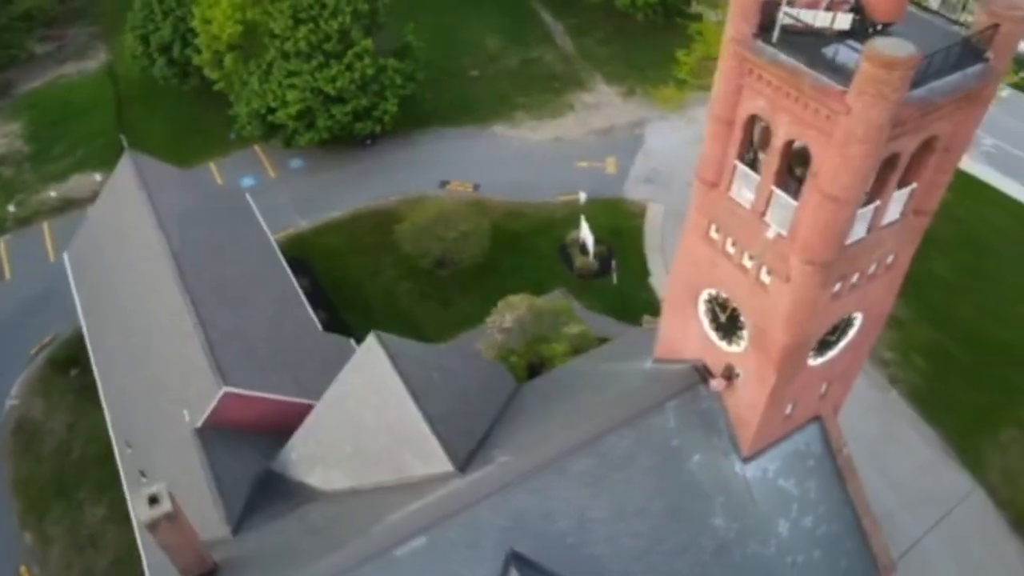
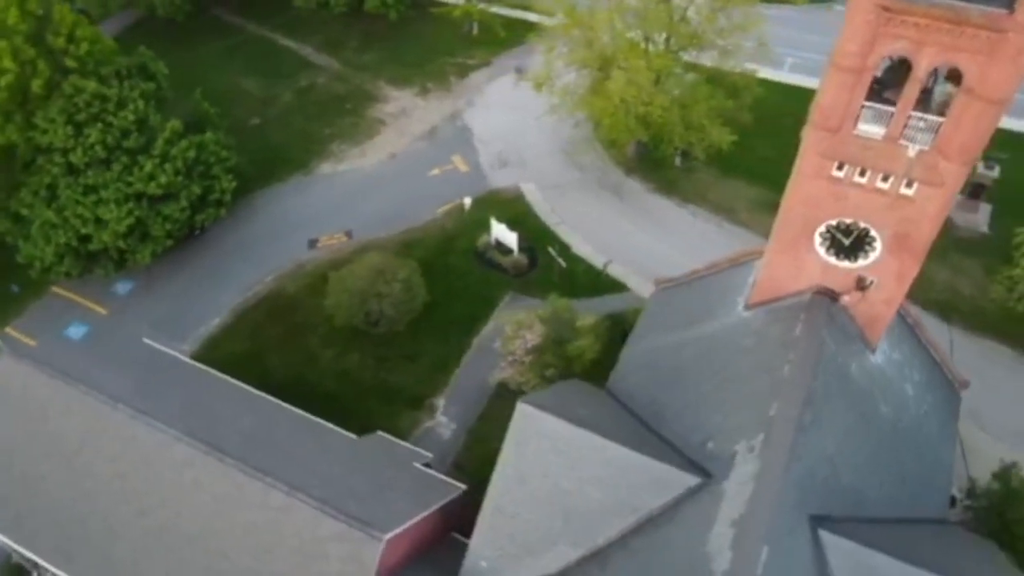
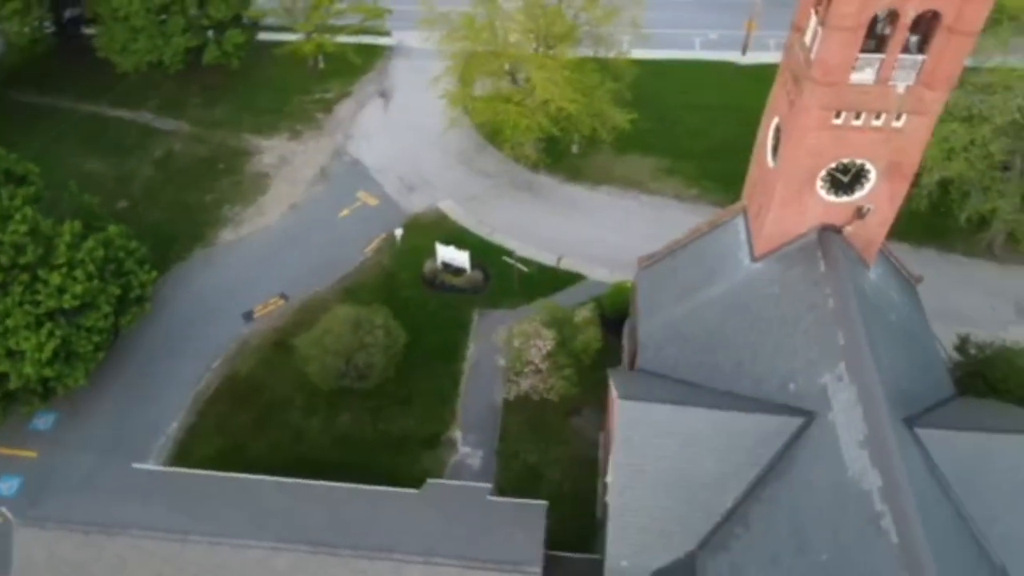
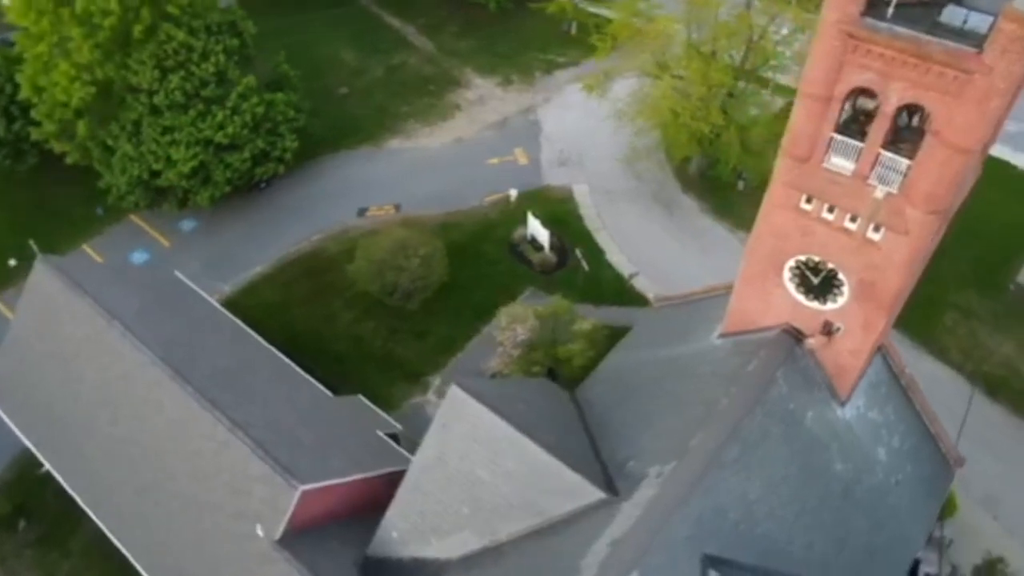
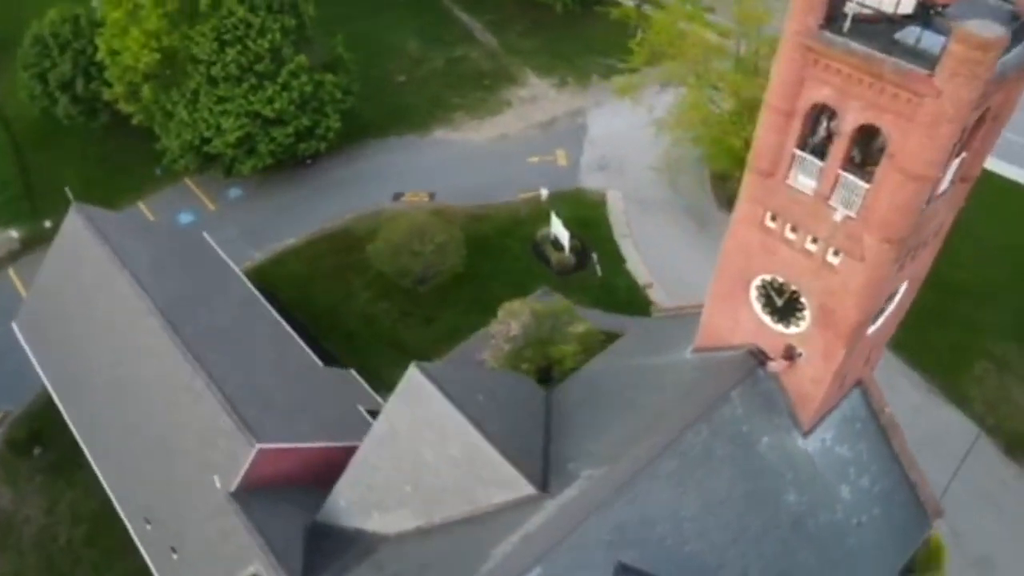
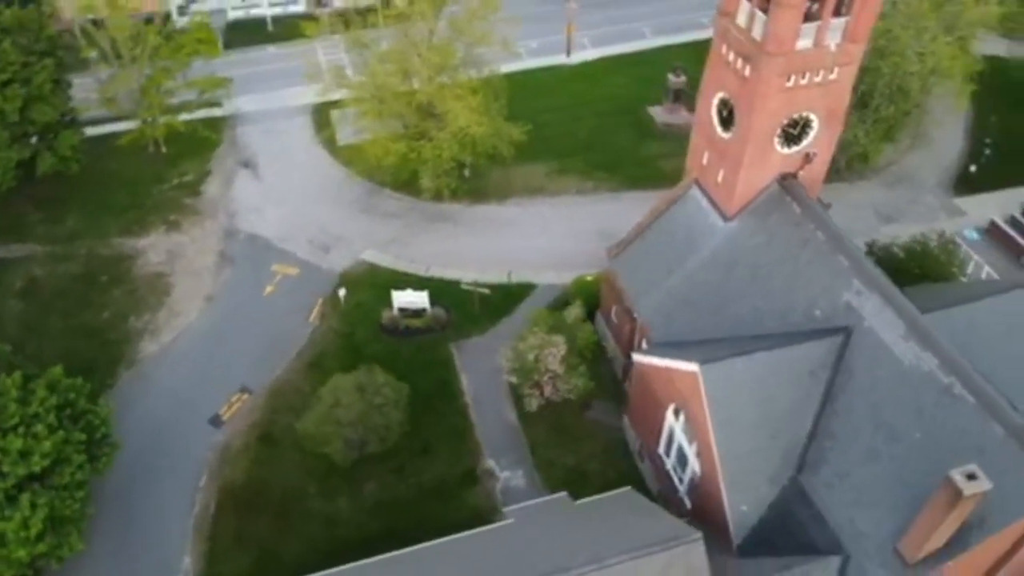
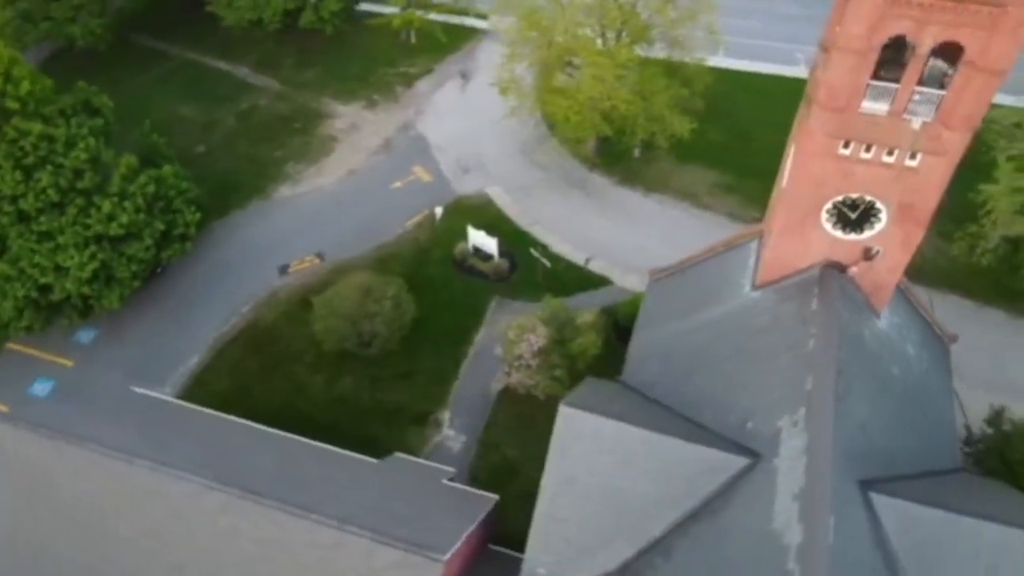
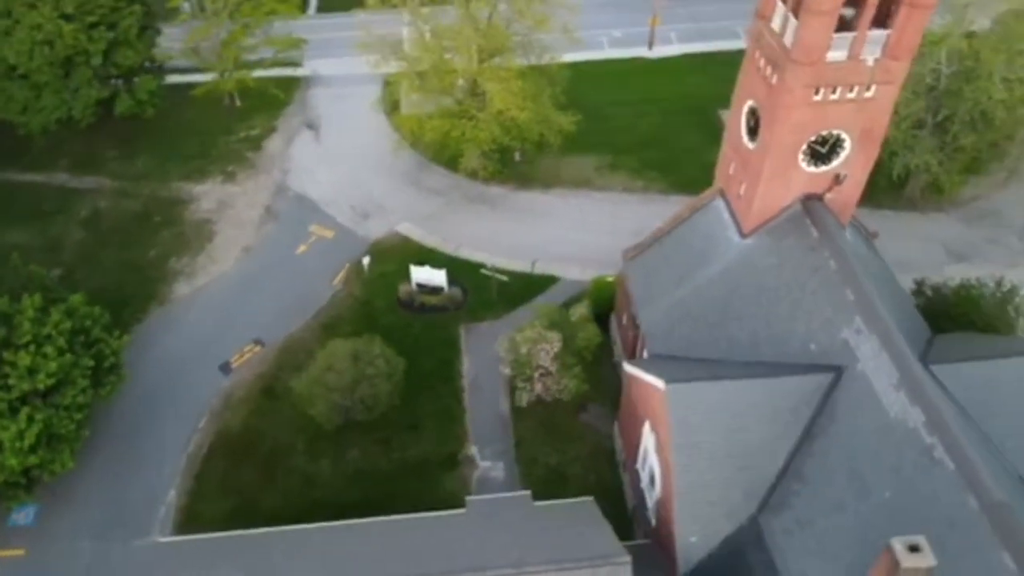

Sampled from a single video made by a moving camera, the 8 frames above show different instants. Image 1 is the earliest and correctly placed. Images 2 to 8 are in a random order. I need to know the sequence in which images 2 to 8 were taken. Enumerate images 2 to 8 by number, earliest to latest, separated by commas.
5, 4, 2, 7, 3, 8, 6
